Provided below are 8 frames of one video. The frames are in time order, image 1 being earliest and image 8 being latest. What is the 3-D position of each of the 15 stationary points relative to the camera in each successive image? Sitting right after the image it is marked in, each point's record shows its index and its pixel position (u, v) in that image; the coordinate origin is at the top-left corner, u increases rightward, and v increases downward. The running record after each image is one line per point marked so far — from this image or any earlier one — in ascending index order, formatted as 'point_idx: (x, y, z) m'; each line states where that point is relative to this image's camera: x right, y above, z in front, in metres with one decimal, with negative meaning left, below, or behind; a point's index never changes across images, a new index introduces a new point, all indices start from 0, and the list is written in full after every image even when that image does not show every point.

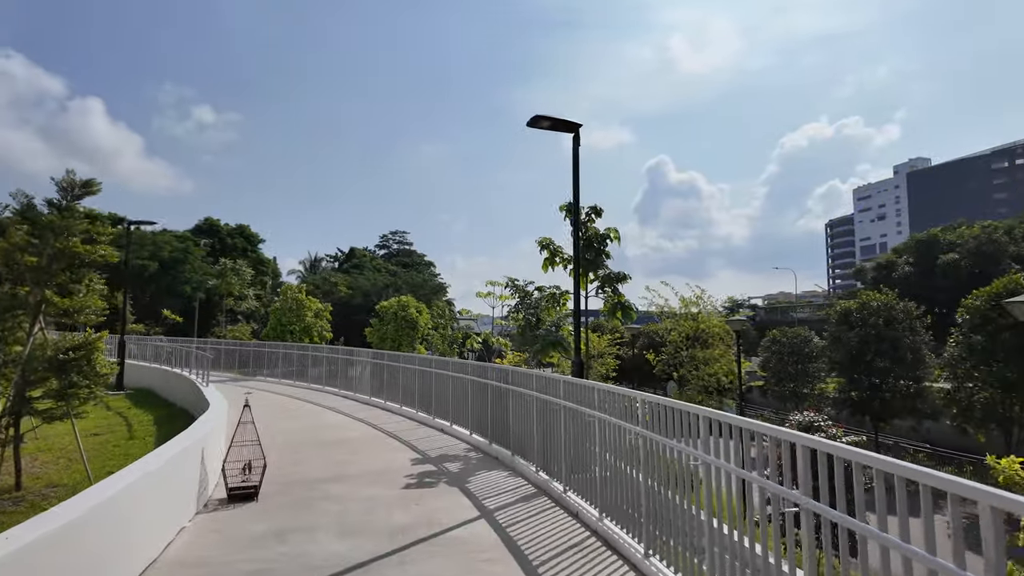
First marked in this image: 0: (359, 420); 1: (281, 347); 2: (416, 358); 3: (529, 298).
0: (-3.0, -2.7, +11.8) m
1: (-7.4, -1.9, +18.9) m
2: (-2.0, -1.5, +12.4) m
3: (+0.4, -0.2, +14.0) m
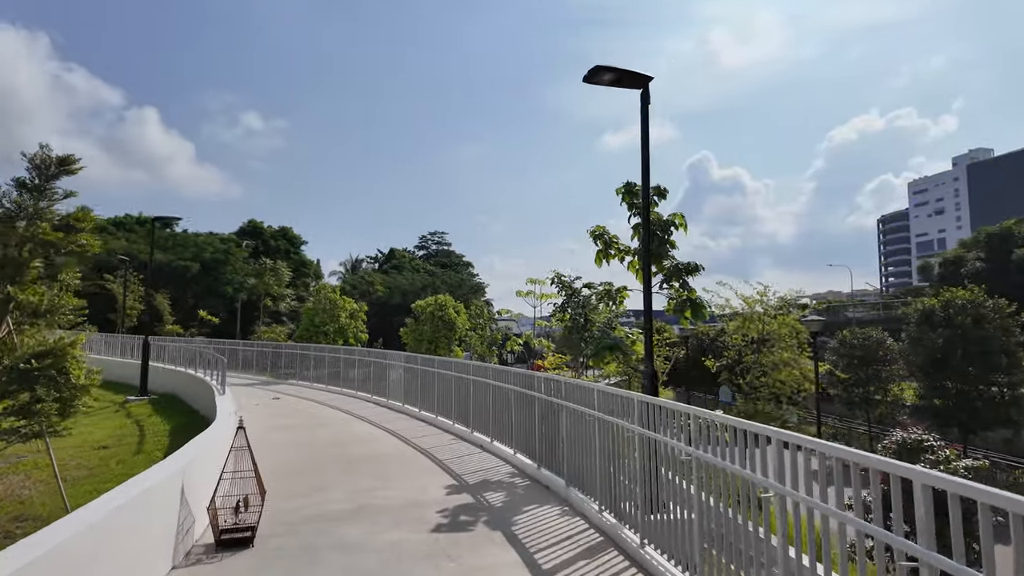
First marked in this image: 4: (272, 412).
0: (-2.2, -2.6, +10.7) m
1: (-6.1, -1.8, +18.0) m
2: (-1.1, -1.4, +11.1) m
3: (+1.4, -0.2, +12.7) m
4: (-5.6, -2.7, +13.3) m
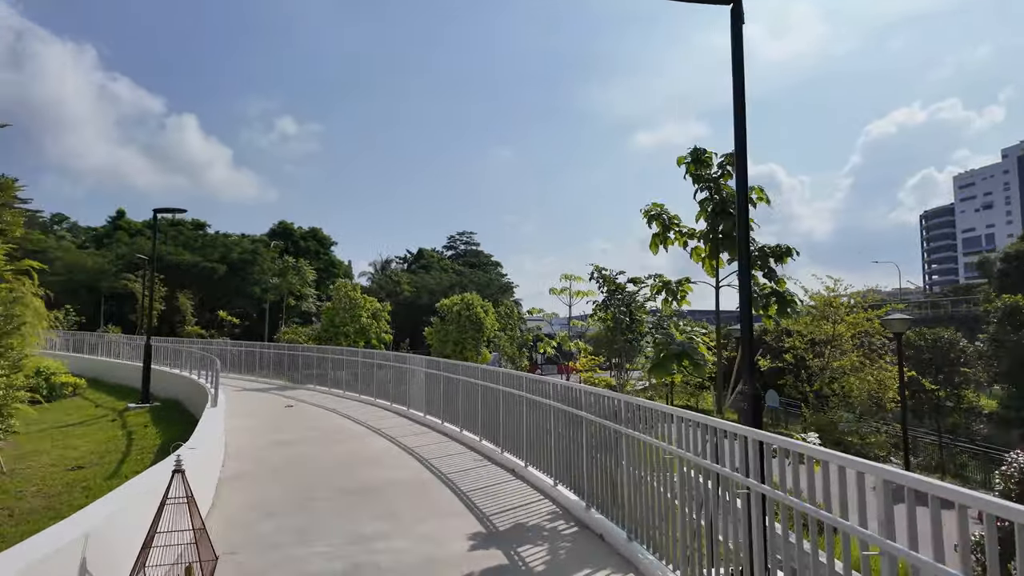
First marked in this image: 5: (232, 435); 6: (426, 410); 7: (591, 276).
0: (-1.6, -2.6, +9.3) m
1: (-5.2, -1.8, +16.8) m
2: (-0.5, -1.4, +9.6) m
3: (+2.0, -0.1, +11.1) m
4: (-4.9, -2.7, +12.1) m
5: (-4.9, -2.6, +10.1) m
6: (-1.8, -2.6, +12.2) m
7: (+1.4, +0.2, +10.3) m
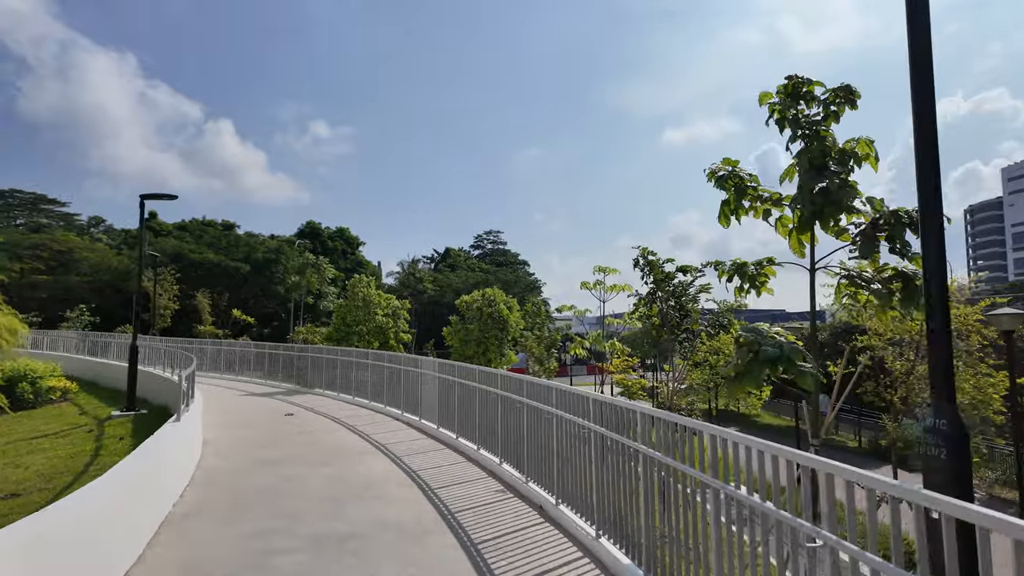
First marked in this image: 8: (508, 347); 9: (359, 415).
0: (-1.3, -2.4, +7.7) m
1: (-4.4, -1.7, +15.4) m
2: (-0.2, -1.2, +8.0) m
3: (+2.5, +0.1, +9.3) m
4: (-4.4, -2.5, +10.6) m
5: (-4.5, -2.5, +8.7) m
6: (-1.3, -2.5, +10.6) m
7: (+1.8, +0.4, +8.6) m
8: (-0.1, -1.9, +18.6) m
9: (-3.3, -2.7, +12.5) m
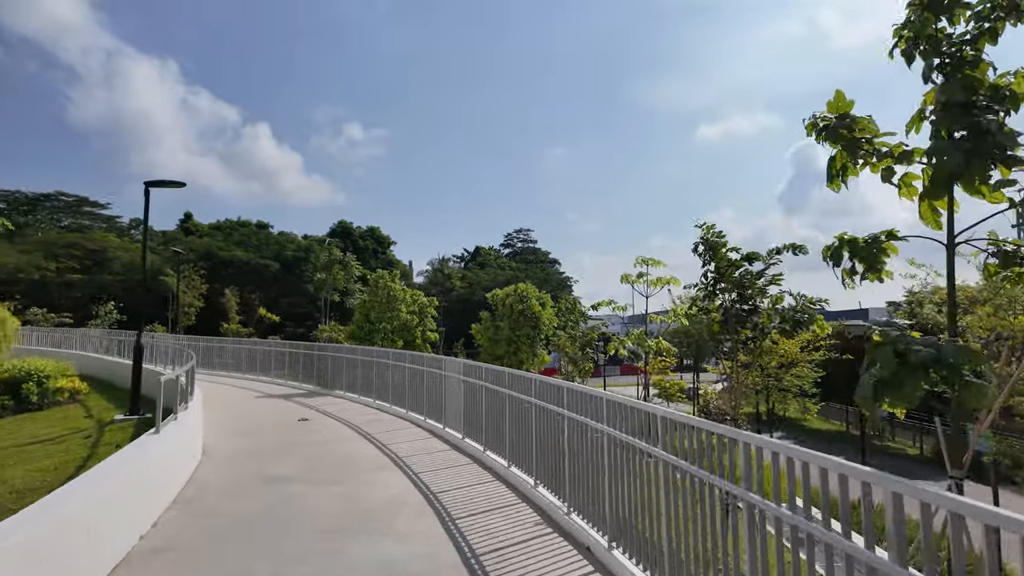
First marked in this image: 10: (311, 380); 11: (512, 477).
0: (-0.9, -2.3, +6.5) m
1: (-3.6, -1.5, +14.4) m
2: (+0.2, -1.1, +6.8) m
3: (+2.9, +0.2, +8.0) m
4: (-3.9, -2.4, +9.7) m
5: (-4.0, -2.4, +7.7) m
6: (-0.7, -2.3, +9.5) m
7: (+2.2, +0.5, +7.3) m
8: (+0.9, -1.7, +17.4) m
9: (-2.6, -2.6, +11.5) m
10: (-5.7, -2.6, +16.9) m
11: (0.0, -2.4, +7.5) m
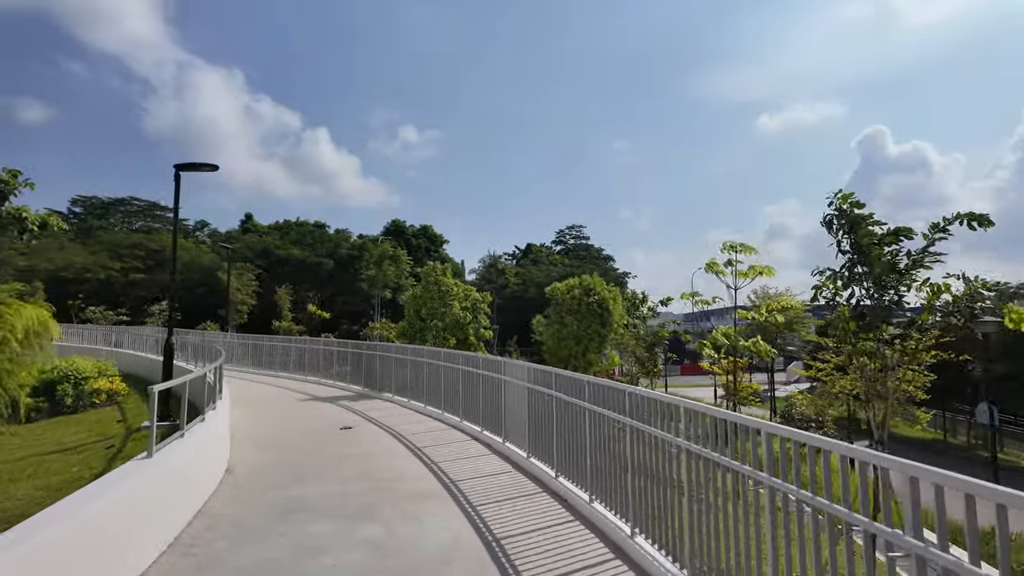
0: (-0.1, -2.2, +5.1) m
1: (-2.2, -1.4, +13.2) m
2: (+1.0, -1.0, +5.3) m
3: (+3.7, +0.4, +6.2) m
4: (-2.9, -2.3, +8.5) m
5: (-3.2, -2.3, +6.6) m
6: (+0.3, -2.2, +8.0) m
7: (+3.0, +0.7, +5.6) m
8: (+2.6, -1.5, +15.8) m
9: (-1.4, -2.4, +10.2) m
10: (-4.1, -2.5, +15.8) m
11: (+0.8, -2.2, +6.0) m
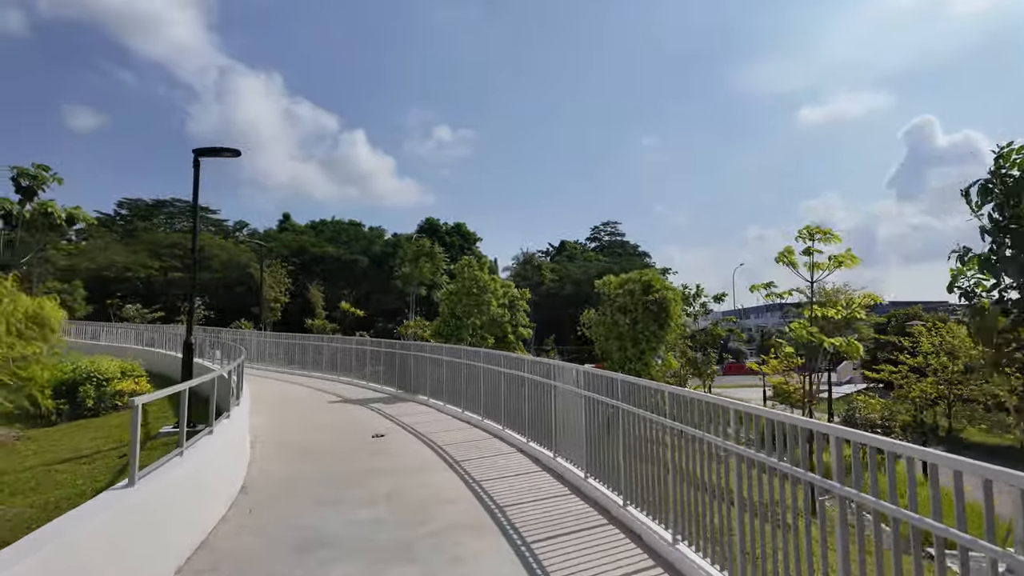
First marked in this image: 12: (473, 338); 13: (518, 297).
0: (+0.3, -2.1, +4.1) m
1: (-1.3, -1.3, +12.3) m
2: (+1.4, -0.9, +4.2) m
3: (+4.2, +0.5, +5.0) m
4: (-2.2, -2.2, +7.6) m
5: (-2.7, -2.2, +5.7) m
6: (+0.9, -2.1, +7.0) m
7: (+3.5, +0.8, +4.4) m
8: (+3.6, -1.4, +14.6) m
9: (-0.7, -2.4, +9.3) m
10: (-3.0, -2.4, +15.0) m
11: (+1.3, -2.1, +4.9) m
12: (-1.1, -1.5, +17.9) m
13: (+0.2, -0.3, +19.6) m
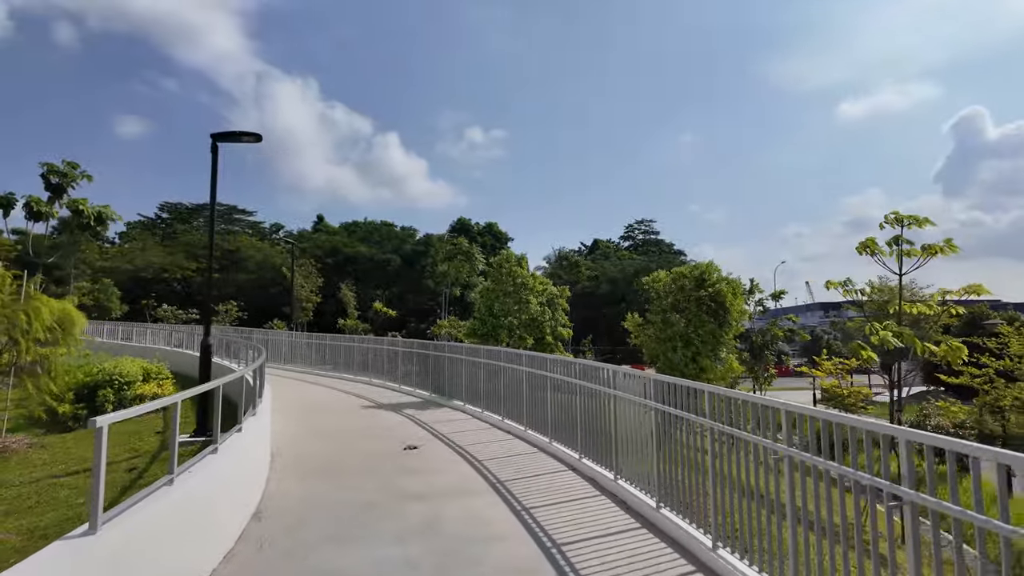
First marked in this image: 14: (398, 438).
0: (+0.7, -2.0, +3.1) m
1: (-0.5, -1.2, +11.3) m
2: (+1.8, -0.8, +3.2) m
3: (+4.7, +0.6, +3.8) m
4: (-1.6, -2.2, +6.8) m
5: (-2.2, -2.1, +4.9) m
6: (+1.4, -2.0, +5.9) m
7: (+3.8, +0.8, +3.3) m
8: (+4.5, -1.3, +13.4) m
9: (0.0, -2.3, +8.3) m
10: (-2.0, -2.3, +14.2) m
11: (+1.7, -2.1, +3.9) m
12: (0.0, -1.4, +17.0) m
13: (+1.4, -0.3, +18.6) m
14: (-1.7, -2.3, +9.0) m
